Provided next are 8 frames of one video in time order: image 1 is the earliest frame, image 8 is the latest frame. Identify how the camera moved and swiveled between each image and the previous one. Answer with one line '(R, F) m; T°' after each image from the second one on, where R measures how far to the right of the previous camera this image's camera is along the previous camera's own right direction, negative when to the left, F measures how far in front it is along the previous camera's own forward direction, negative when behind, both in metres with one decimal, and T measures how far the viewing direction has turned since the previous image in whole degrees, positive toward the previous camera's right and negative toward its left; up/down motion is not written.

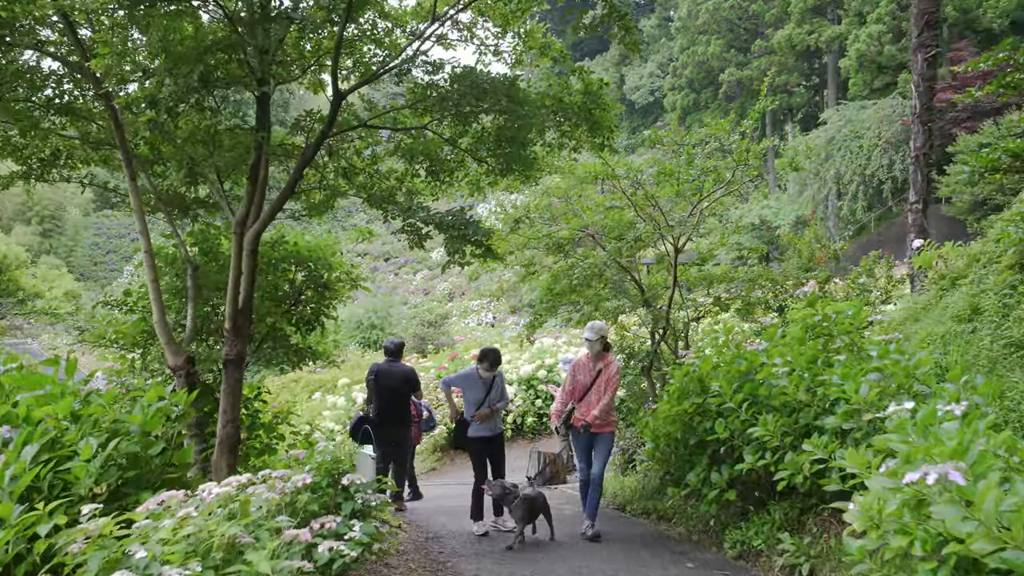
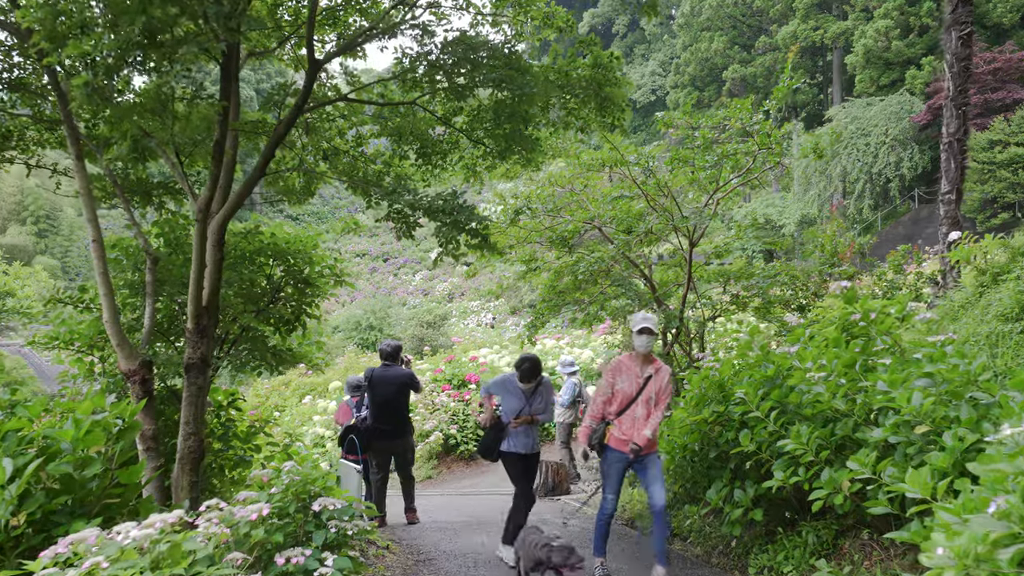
(0.0, +0.5) m; 0°
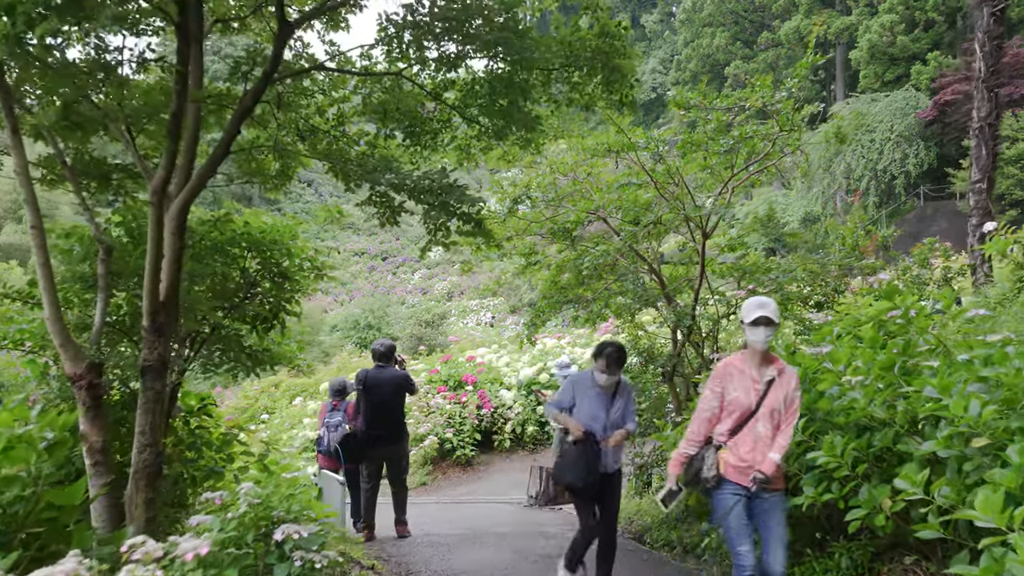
(0.0, +0.4) m; 0°
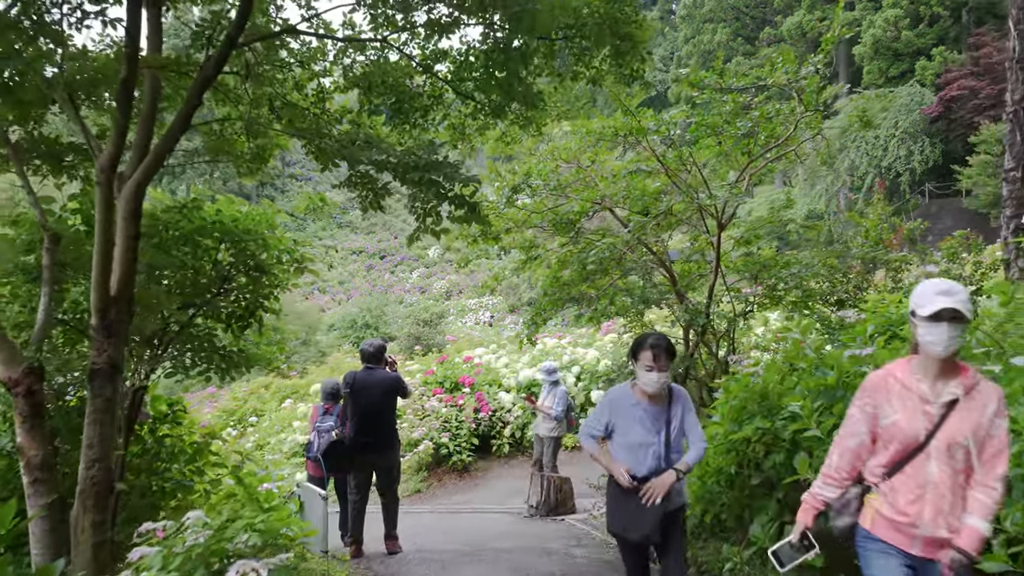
(0.0, +0.4) m; 0°
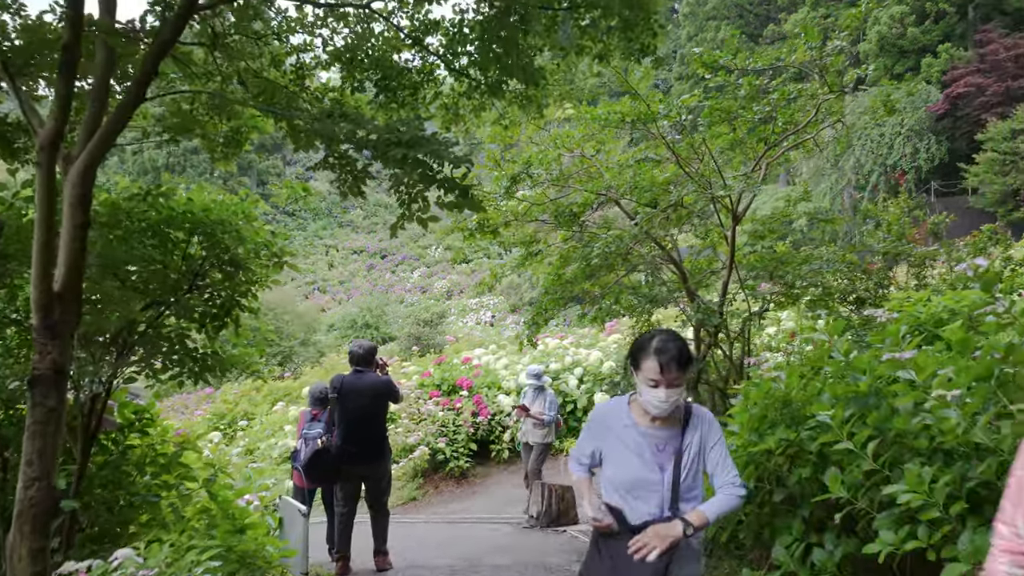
(0.0, +0.4) m; 0°
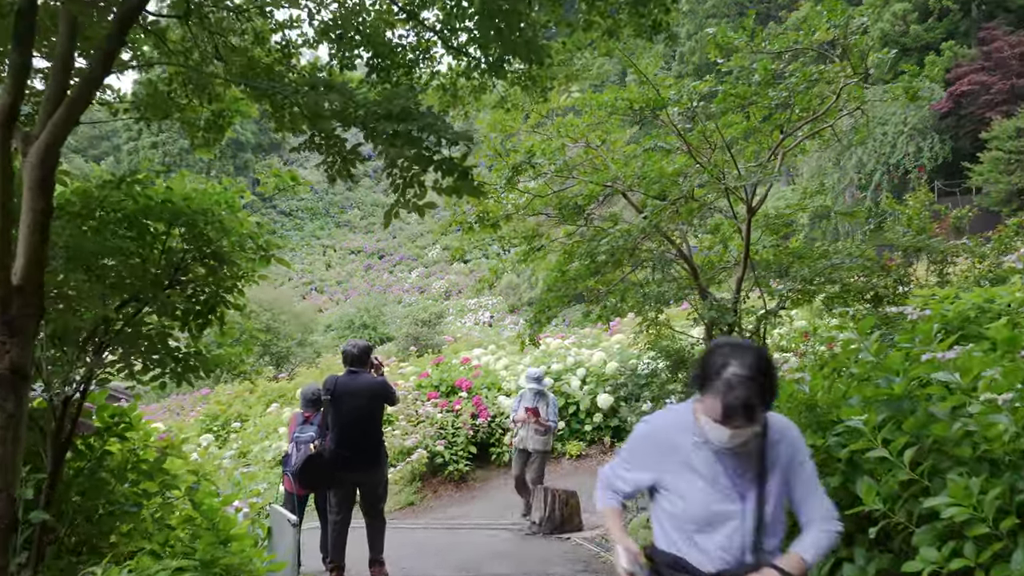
(0.0, +0.2) m; 0°
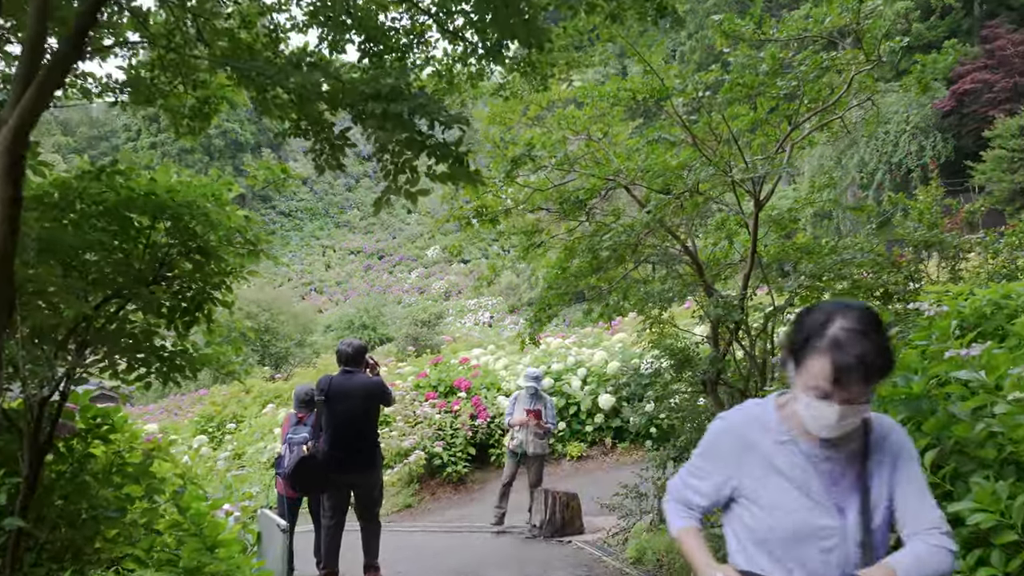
(0.0, +0.1) m; 0°
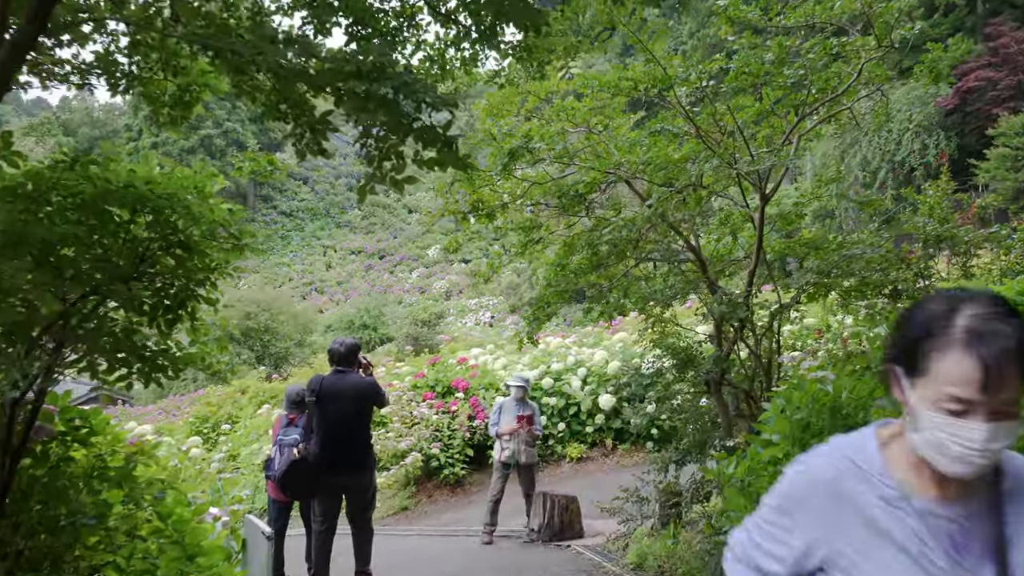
(0.0, +0.1) m; 0°
